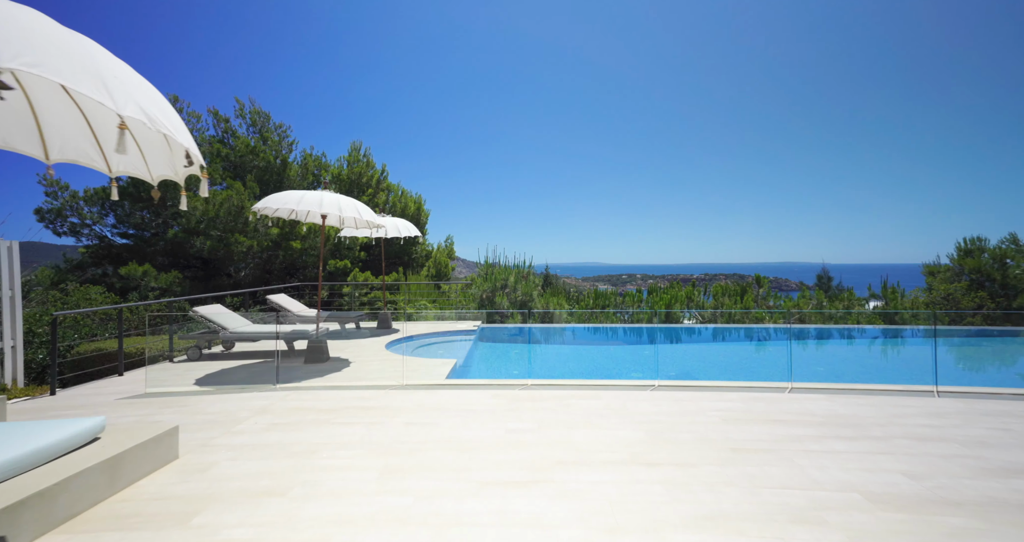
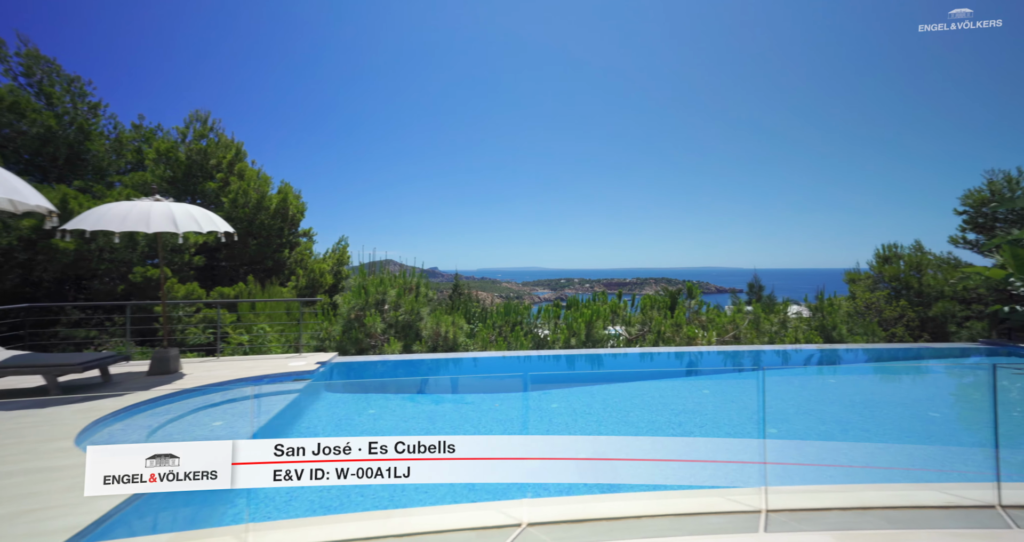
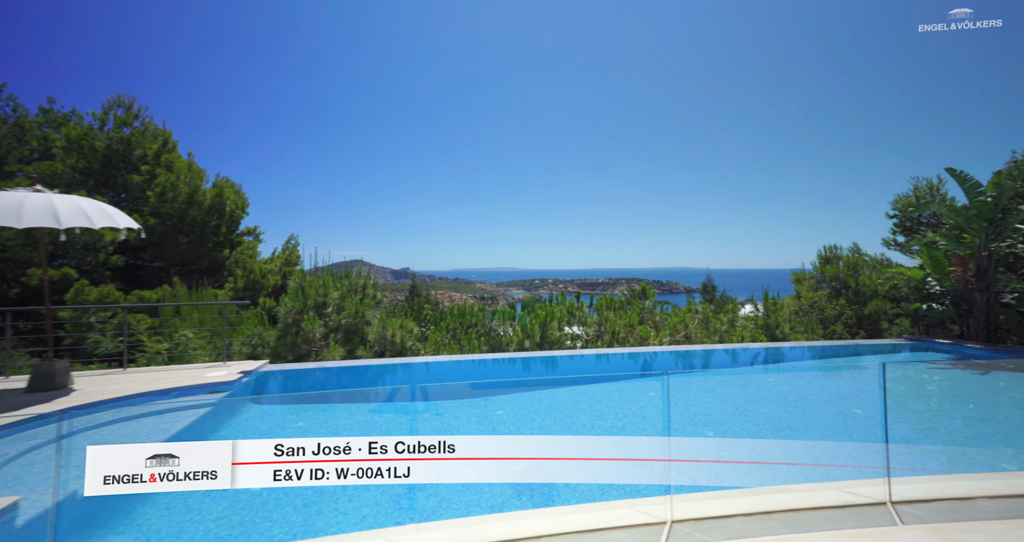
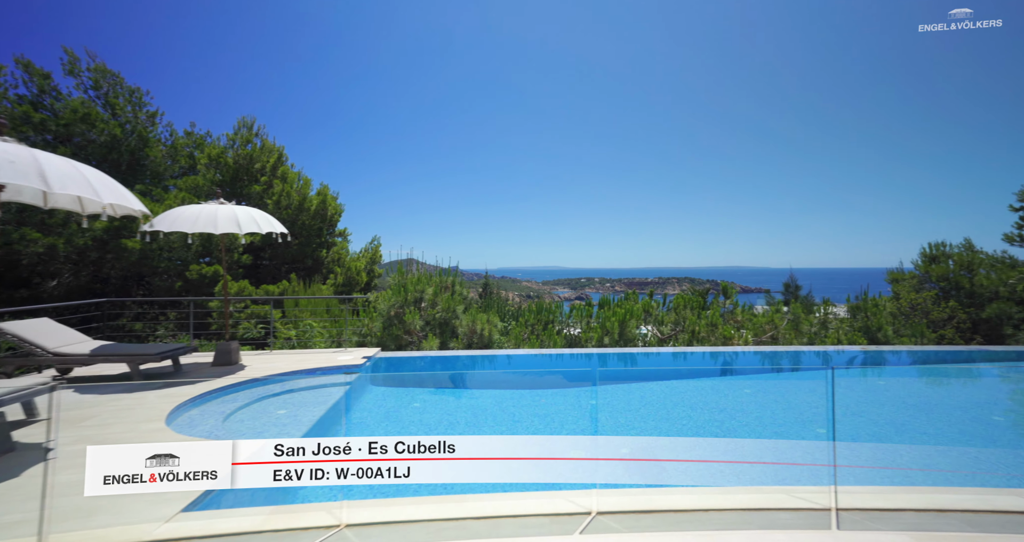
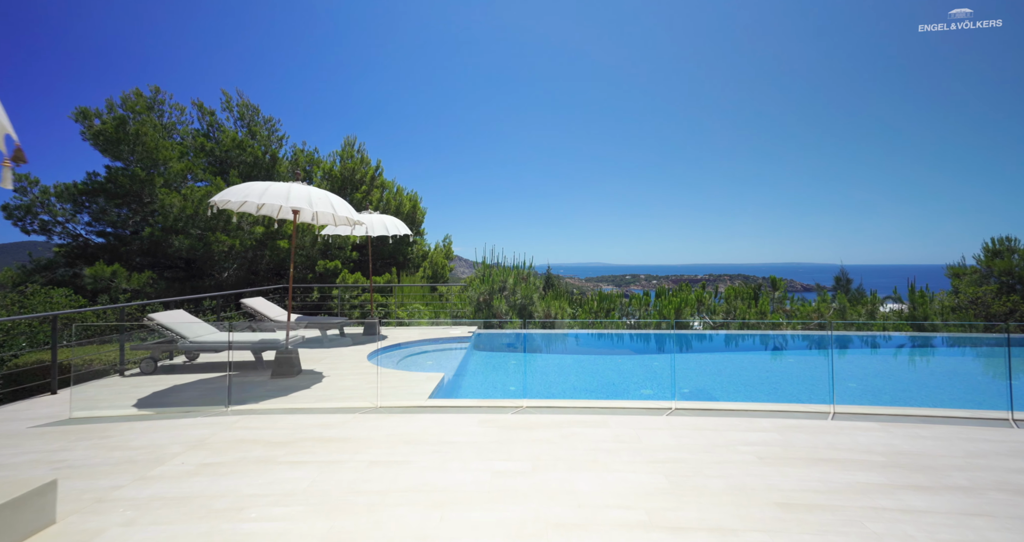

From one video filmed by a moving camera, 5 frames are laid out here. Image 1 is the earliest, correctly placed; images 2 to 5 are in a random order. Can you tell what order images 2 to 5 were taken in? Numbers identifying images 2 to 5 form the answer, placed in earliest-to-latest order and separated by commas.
5, 4, 2, 3
